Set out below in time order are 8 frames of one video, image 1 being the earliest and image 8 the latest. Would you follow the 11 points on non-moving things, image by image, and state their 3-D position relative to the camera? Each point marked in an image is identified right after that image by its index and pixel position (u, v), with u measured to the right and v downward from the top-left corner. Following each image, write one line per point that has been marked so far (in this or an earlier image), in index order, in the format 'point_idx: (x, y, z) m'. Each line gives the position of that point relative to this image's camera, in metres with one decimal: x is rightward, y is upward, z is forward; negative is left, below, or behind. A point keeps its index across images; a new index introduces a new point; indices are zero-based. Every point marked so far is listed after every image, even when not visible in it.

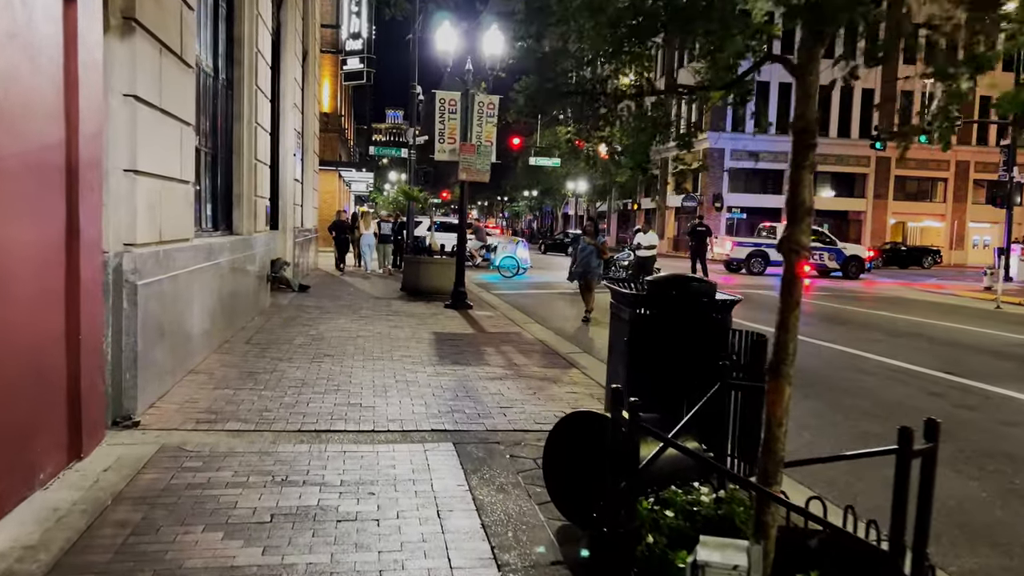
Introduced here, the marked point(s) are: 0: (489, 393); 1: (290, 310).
0: (-0.2, -0.9, +7.1) m
1: (-3.4, -0.3, +12.6) m
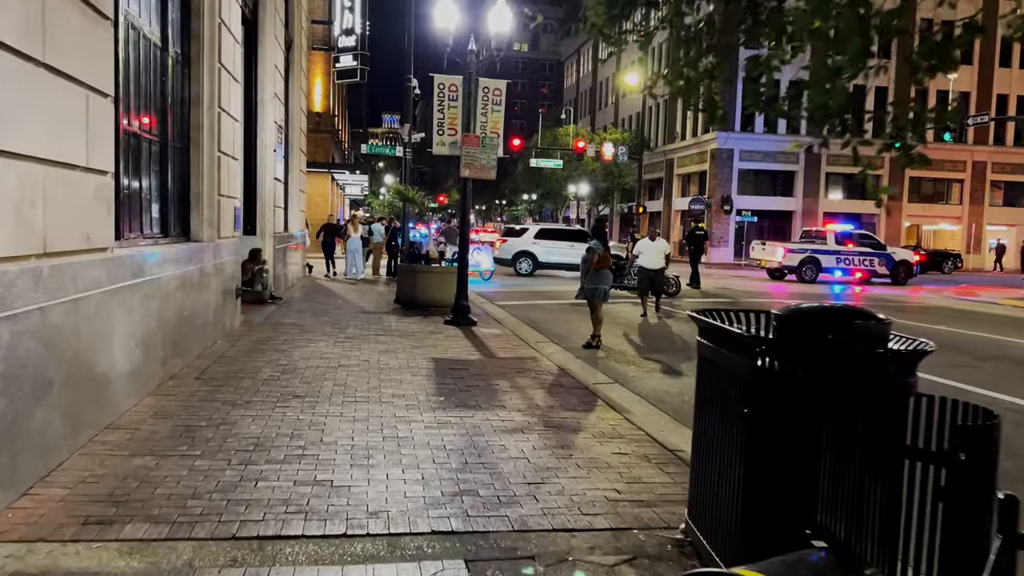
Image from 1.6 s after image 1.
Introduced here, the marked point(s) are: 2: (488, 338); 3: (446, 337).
0: (0.0, -1.1, +5.2) m
1: (-3.3, -0.5, +10.8) m
2: (-0.3, -0.7, +11.0) m
3: (-0.9, -0.6, +10.7) m
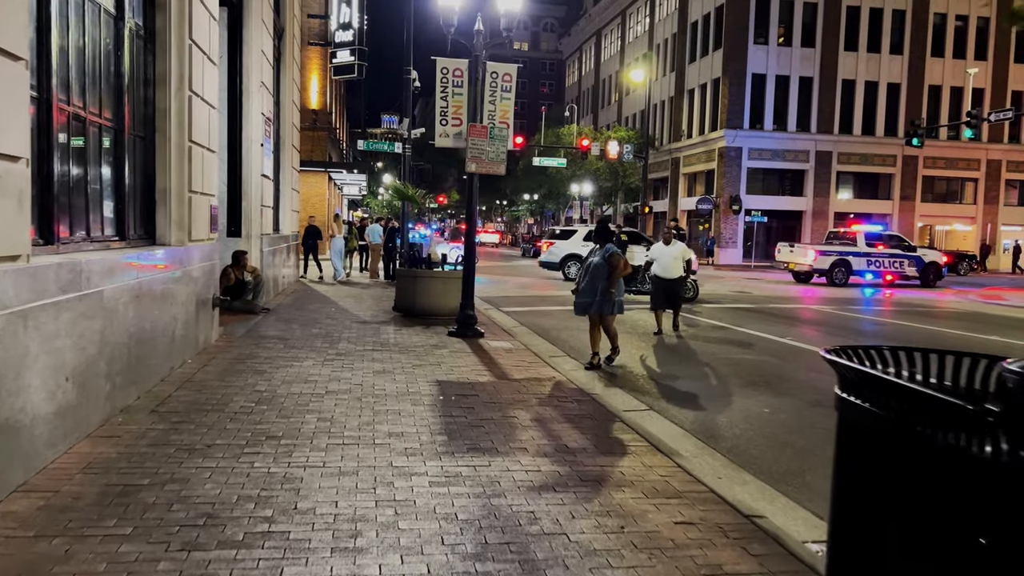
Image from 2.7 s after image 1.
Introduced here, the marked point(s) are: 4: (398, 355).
0: (+0.1, -1.2, +3.9) m
1: (-3.1, -0.7, +9.5) m
2: (-0.2, -0.8, +9.7) m
3: (-0.7, -0.8, +9.5) m
4: (-1.3, -0.7, +9.2) m
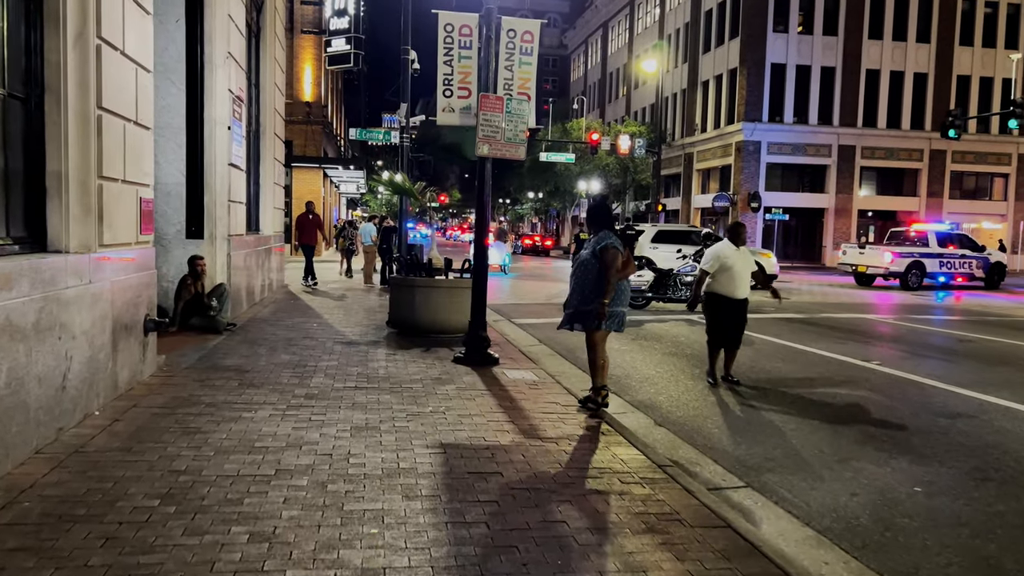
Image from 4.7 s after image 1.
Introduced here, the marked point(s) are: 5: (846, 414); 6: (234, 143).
0: (+0.4, -1.3, +1.6) m
1: (-2.9, -0.8, +7.2) m
2: (+0.1, -0.9, +7.5) m
3: (-0.5, -0.9, +7.2) m
4: (-1.0, -0.9, +6.9) m
5: (+2.8, -1.1, +7.0) m
6: (-4.1, +2.1, +12.0) m
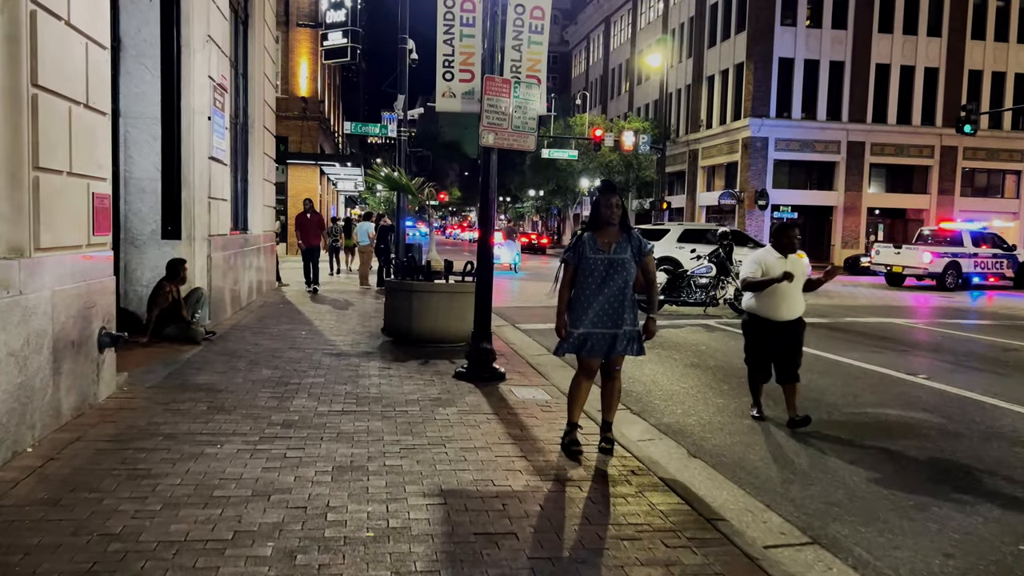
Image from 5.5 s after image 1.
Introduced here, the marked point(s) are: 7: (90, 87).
0: (+0.5, -1.4, +0.7) m
1: (-2.8, -0.9, +6.3) m
2: (+0.1, -1.0, +6.5) m
3: (-0.4, -1.0, +6.2) m
4: (-1.0, -1.0, +5.9) m
5: (+2.9, -1.1, +6.1) m
6: (-4.0, +2.1, +11.1) m
7: (-3.1, +1.5, +6.1) m
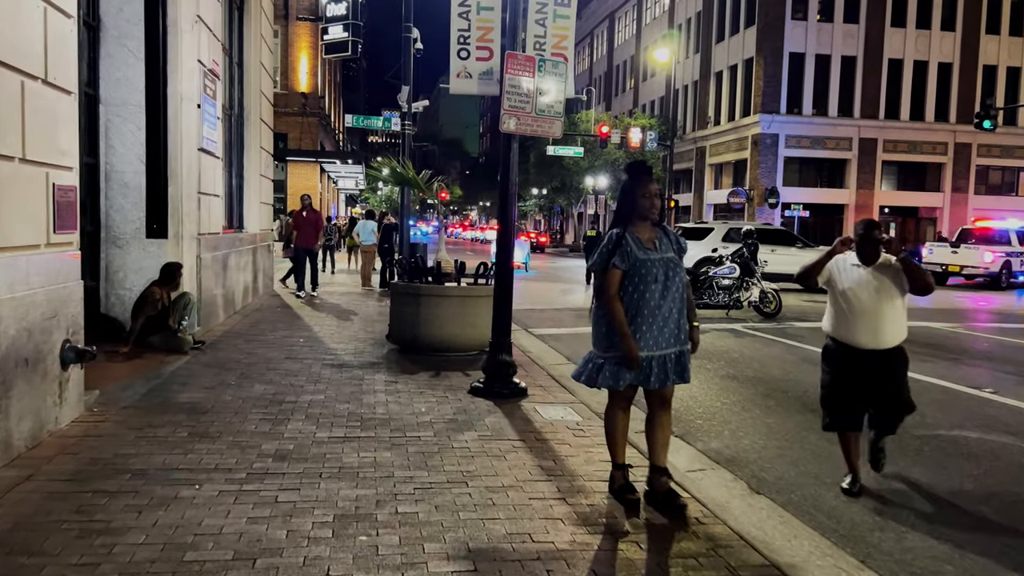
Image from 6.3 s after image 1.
0: (+0.6, -1.5, -0.2) m
1: (-2.6, -0.9, +5.4) m
2: (+0.3, -1.0, +5.6) m
3: (-0.2, -1.0, +5.4) m
4: (-0.8, -1.0, +5.1) m
5: (+3.1, -1.2, +5.2) m
6: (-3.8, +2.0, +10.2) m
7: (-2.9, +1.5, +5.2) m
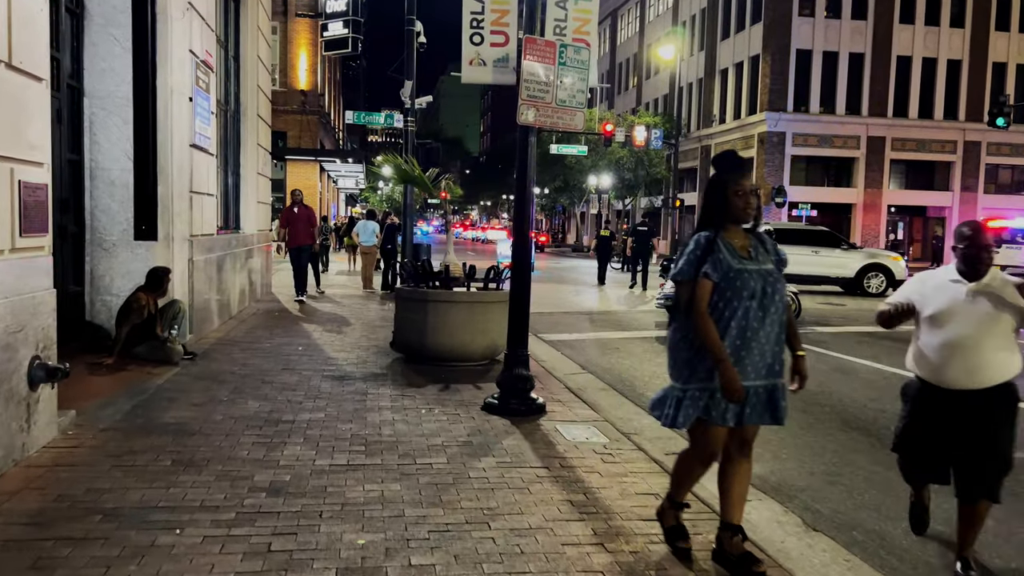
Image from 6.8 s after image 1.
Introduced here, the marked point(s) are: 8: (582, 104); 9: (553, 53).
0: (+0.8, -1.5, -0.8) m
1: (-2.5, -1.0, +4.8) m
2: (+0.5, -1.1, +5.0) m
3: (-0.1, -1.1, +4.8) m
4: (-0.6, -1.1, +4.5) m
5: (+3.2, -1.2, +4.6) m
6: (-3.7, +2.0, +9.6) m
7: (-2.8, +1.4, +4.6) m
8: (+0.5, +1.4, +6.3) m
9: (+0.3, +1.7, +6.1) m
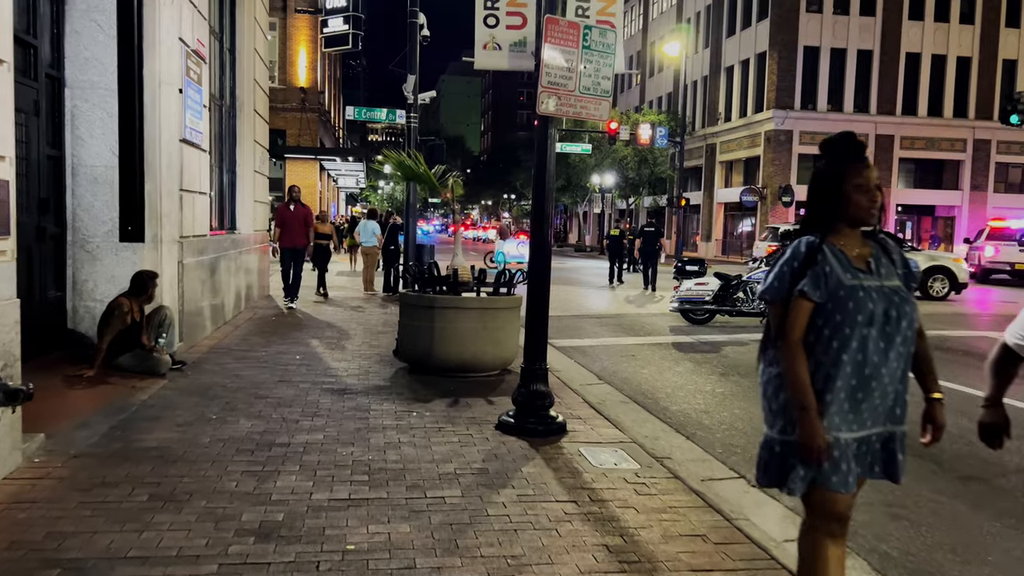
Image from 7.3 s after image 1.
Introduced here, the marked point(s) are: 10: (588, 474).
0: (+0.9, -1.6, -1.4) m
1: (-2.3, -1.0, +4.2) m
2: (+0.6, -1.1, +4.5) m
3: (+0.1, -1.1, +4.2) m
4: (-0.5, -1.1, +3.9) m
5: (+3.4, -1.3, +4.0) m
6: (-3.5, +1.9, +9.0) m
7: (-2.7, +1.3, +4.0) m
8: (+0.7, +1.3, +5.7) m
9: (+0.4, +1.7, +5.6) m
10: (+0.5, -1.1, +4.9) m
